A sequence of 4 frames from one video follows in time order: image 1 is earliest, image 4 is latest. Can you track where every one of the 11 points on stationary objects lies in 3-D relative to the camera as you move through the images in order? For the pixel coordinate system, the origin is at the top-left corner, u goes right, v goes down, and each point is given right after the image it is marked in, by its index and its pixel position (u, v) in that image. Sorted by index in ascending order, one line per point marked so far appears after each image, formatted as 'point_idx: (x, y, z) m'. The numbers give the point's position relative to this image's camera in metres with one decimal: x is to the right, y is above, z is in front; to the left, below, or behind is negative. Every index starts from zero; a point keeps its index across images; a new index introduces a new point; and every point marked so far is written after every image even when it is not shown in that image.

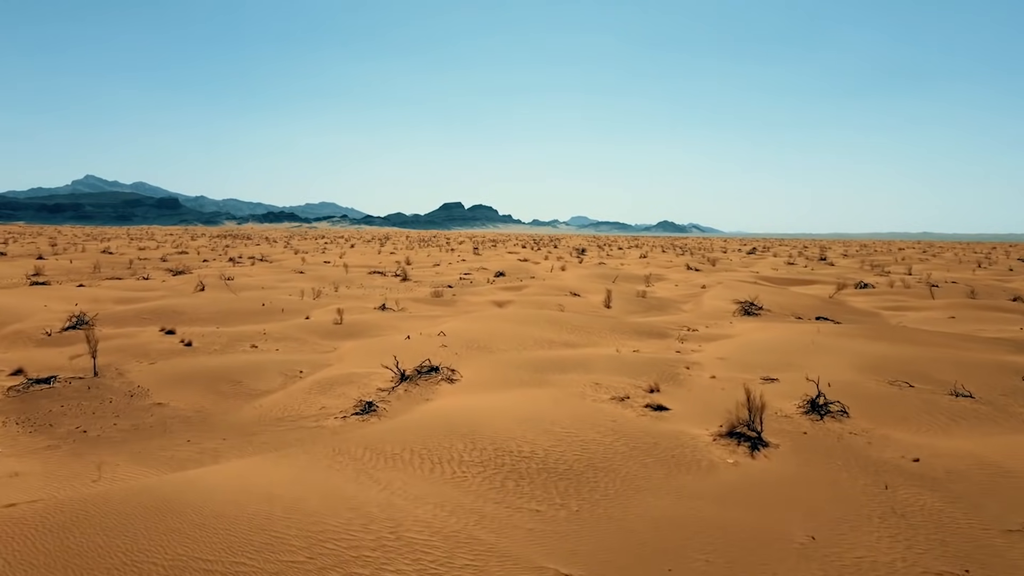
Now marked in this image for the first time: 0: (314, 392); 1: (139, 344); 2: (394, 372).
0: (-1.5, -0.8, +6.6) m
1: (-3.9, -0.6, +9.1) m
2: (-1.0, -0.7, +7.0) m
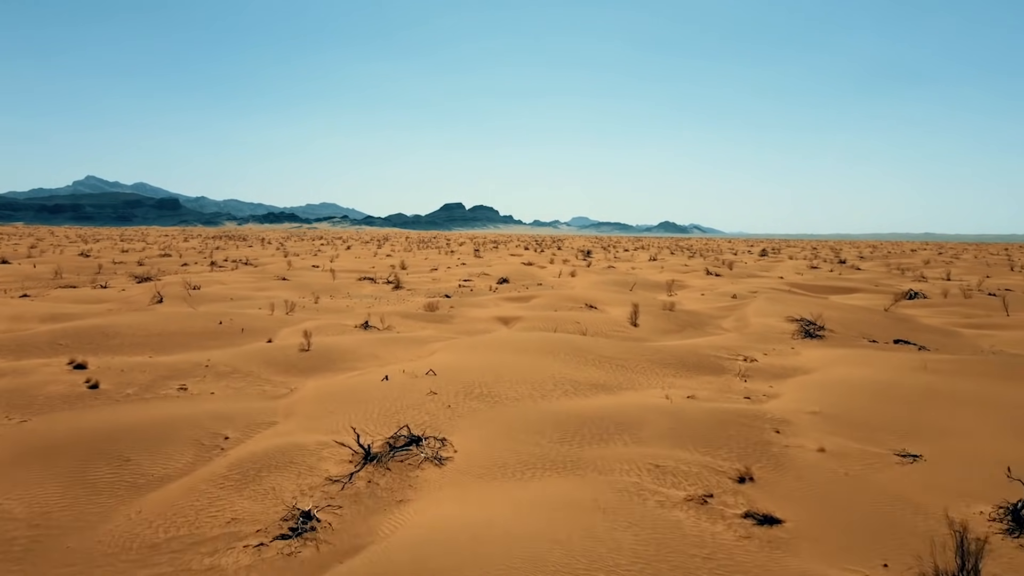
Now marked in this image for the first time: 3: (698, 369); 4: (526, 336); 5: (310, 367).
0: (-1.4, -1.0, +4.4) m
1: (-3.8, -0.8, +6.8) m
2: (-0.9, -0.9, +4.8) m
3: (+1.7, -0.7, +7.9) m
4: (+0.2, -0.6, +9.8) m
5: (-1.9, -0.7, +8.2) m
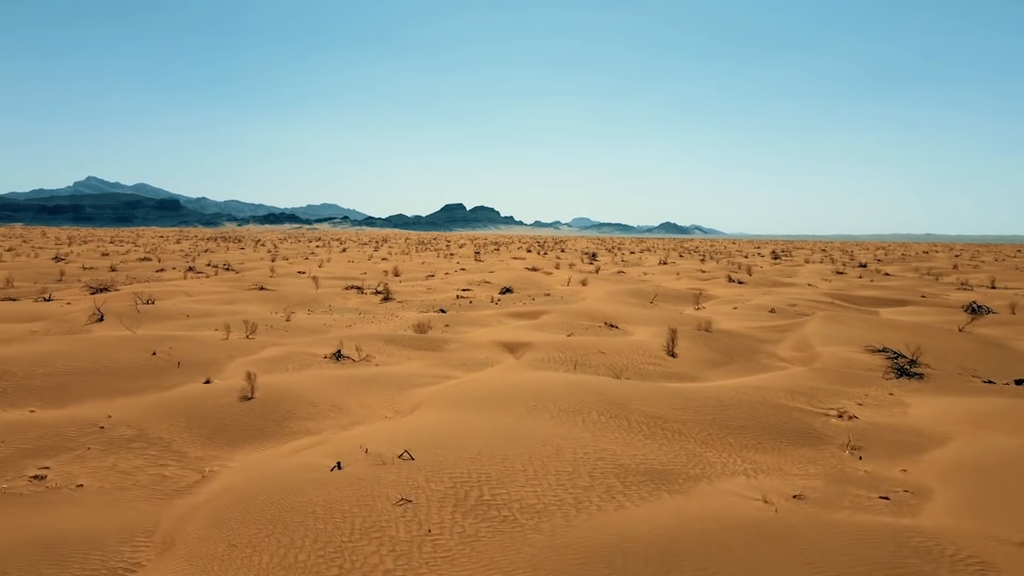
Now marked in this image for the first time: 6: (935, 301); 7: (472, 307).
0: (-1.3, -1.2, +2.1) m
1: (-3.7, -1.0, +4.6) m
2: (-0.8, -1.1, +2.5) m
3: (+1.8, -1.0, +5.6) m
4: (+0.3, -0.8, +7.5) m
5: (-1.8, -1.0, +5.9) m
6: (+9.0, -0.3, +18.4) m
7: (-0.7, -0.3, +15.9) m
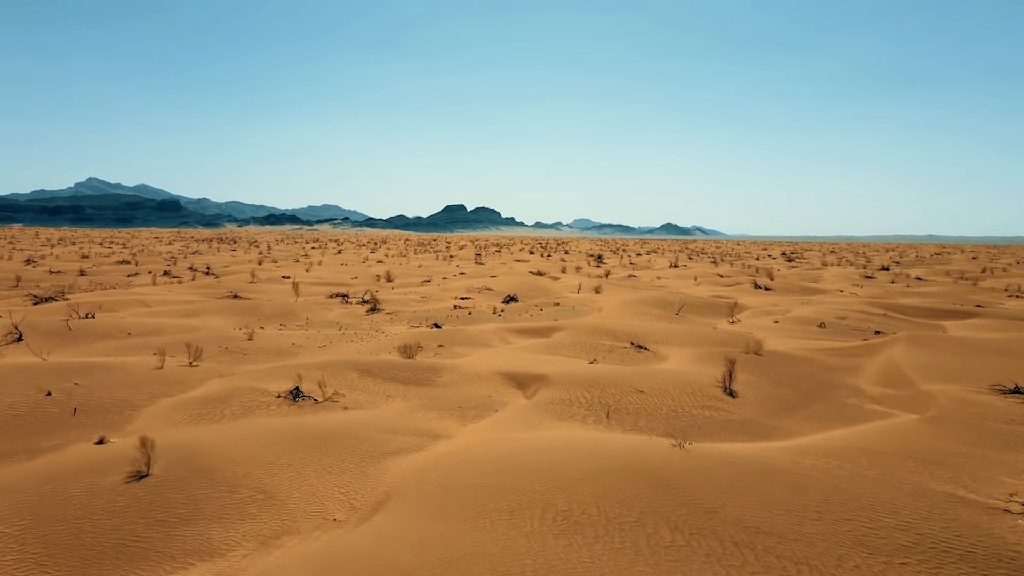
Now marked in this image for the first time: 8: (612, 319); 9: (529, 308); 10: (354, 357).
0: (-1.3, -1.3, -0.1) m
1: (-3.6, -1.1, +2.4) m
2: (-0.7, -1.2, +0.3) m
3: (+1.8, -1.1, +3.4) m
4: (+0.3, -0.9, +5.4) m
5: (-1.7, -1.1, +3.8) m
6: (+9.1, -0.4, +16.2) m
7: (-0.6, -0.5, +13.7) m
8: (+1.5, -0.5, +13.4) m
9: (+0.3, -0.4, +15.4) m
10: (-1.7, -0.7, +9.5) m
